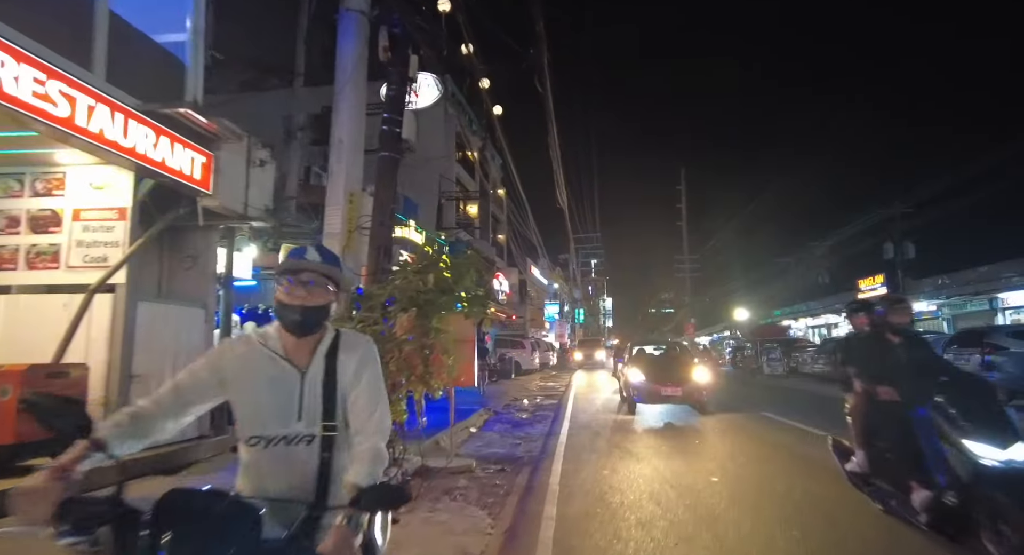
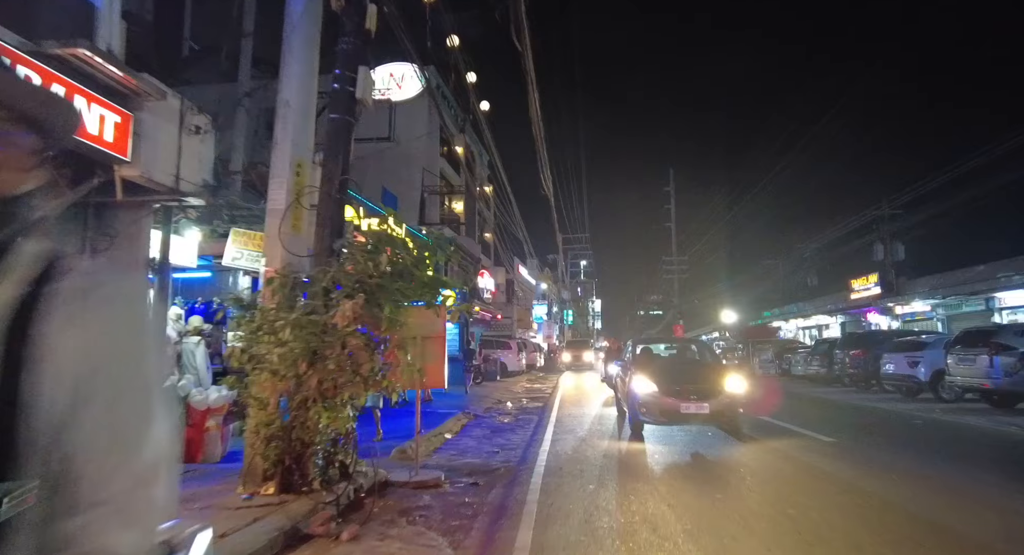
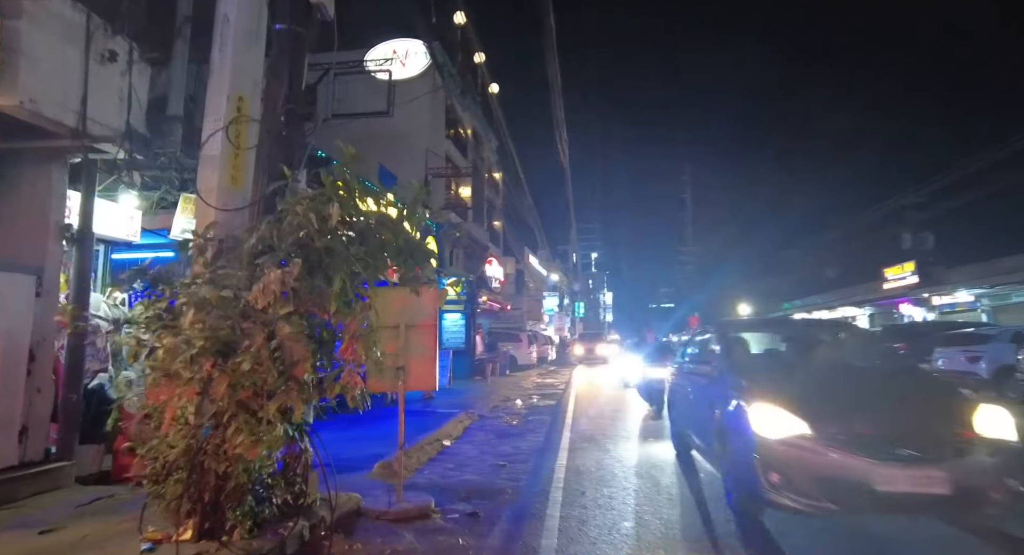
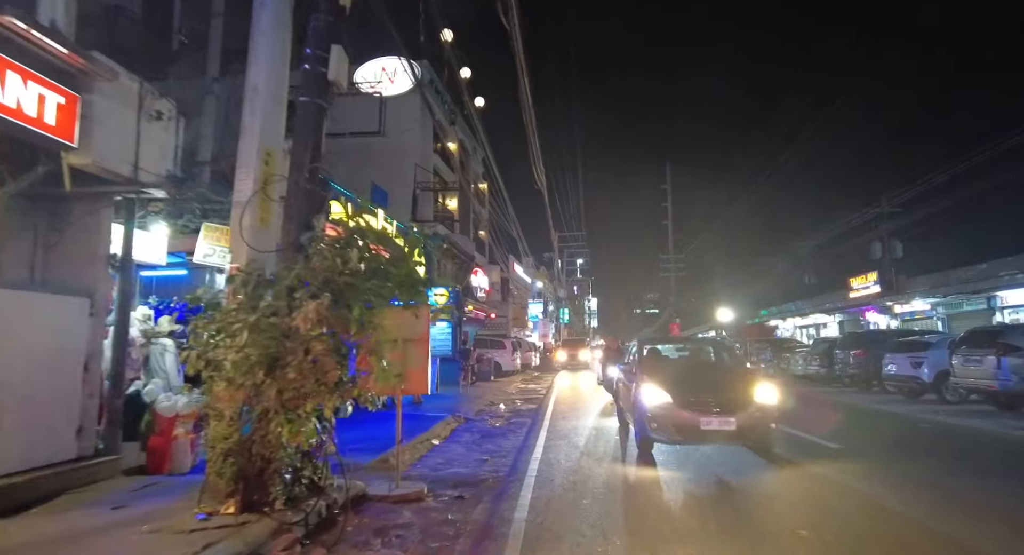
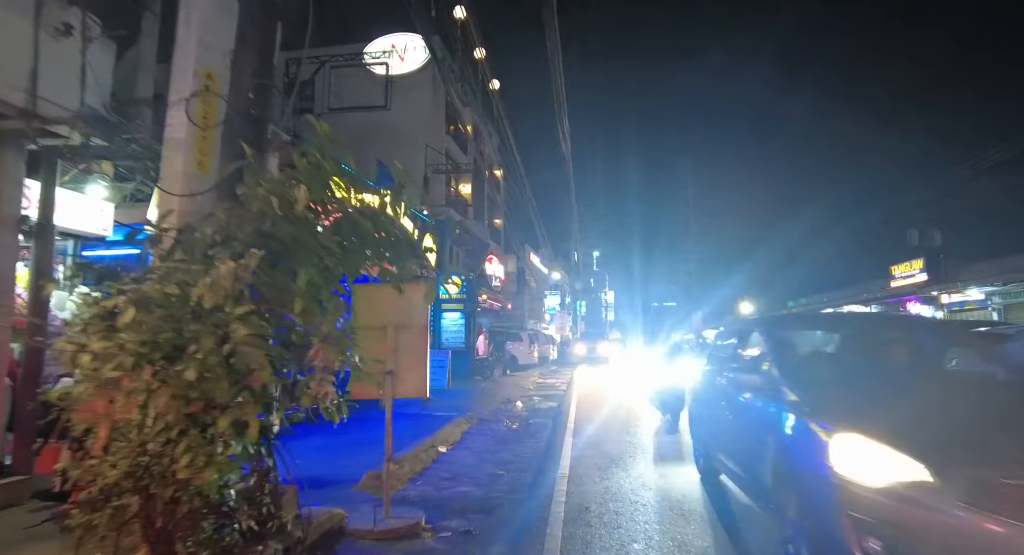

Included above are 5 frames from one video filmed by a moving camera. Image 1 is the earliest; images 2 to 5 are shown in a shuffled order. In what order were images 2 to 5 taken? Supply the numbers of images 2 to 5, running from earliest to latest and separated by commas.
2, 4, 3, 5
